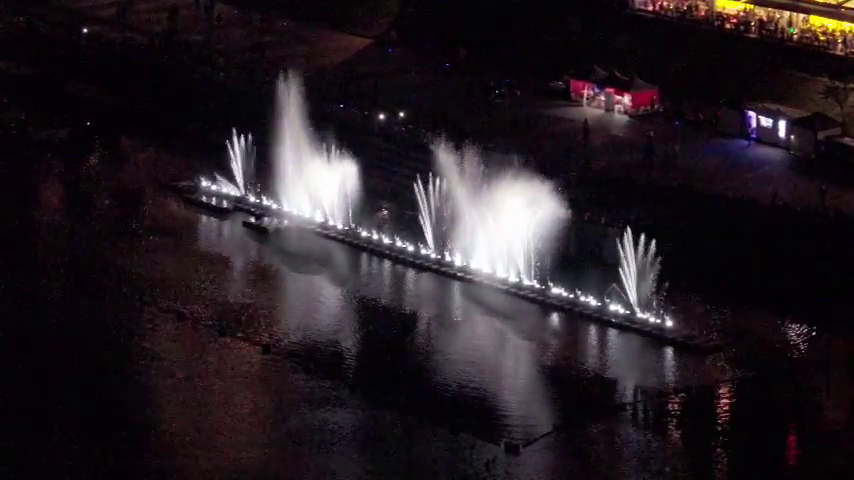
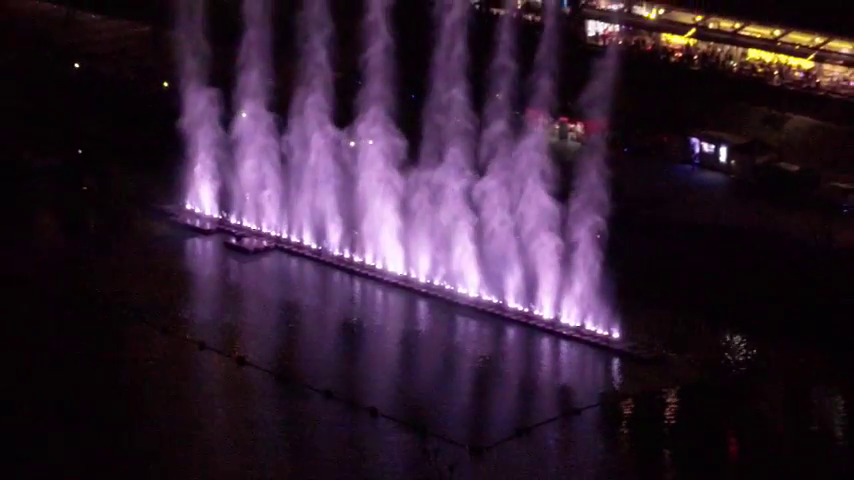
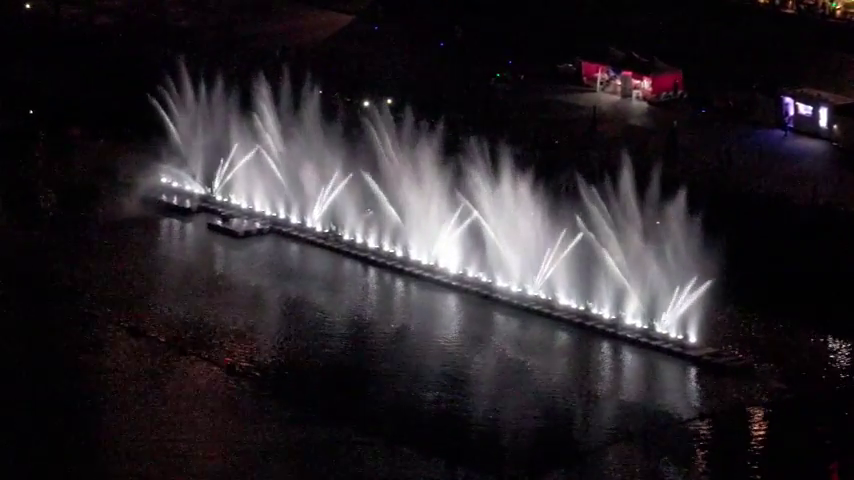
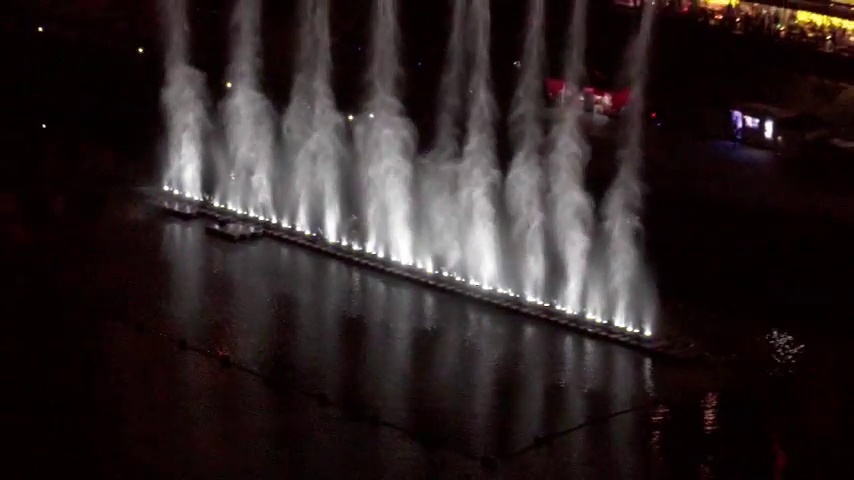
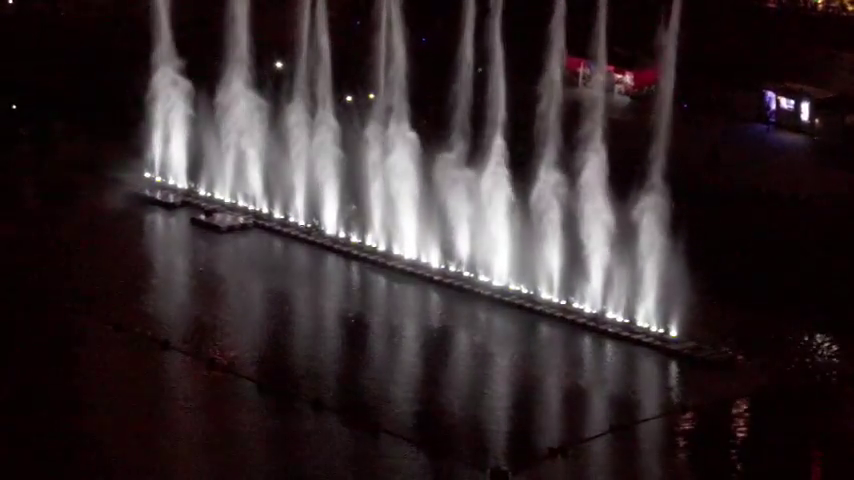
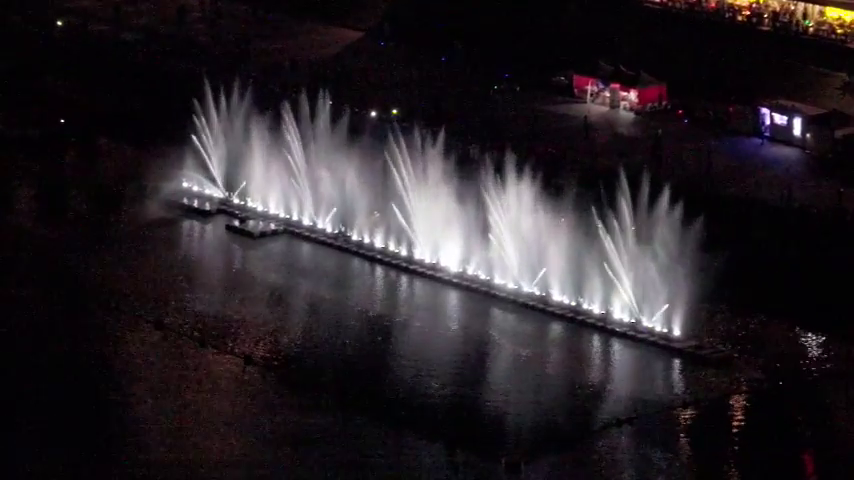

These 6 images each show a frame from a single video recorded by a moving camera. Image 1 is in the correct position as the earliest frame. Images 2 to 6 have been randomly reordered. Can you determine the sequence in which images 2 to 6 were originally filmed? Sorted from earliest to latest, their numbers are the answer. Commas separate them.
6, 3, 5, 4, 2
